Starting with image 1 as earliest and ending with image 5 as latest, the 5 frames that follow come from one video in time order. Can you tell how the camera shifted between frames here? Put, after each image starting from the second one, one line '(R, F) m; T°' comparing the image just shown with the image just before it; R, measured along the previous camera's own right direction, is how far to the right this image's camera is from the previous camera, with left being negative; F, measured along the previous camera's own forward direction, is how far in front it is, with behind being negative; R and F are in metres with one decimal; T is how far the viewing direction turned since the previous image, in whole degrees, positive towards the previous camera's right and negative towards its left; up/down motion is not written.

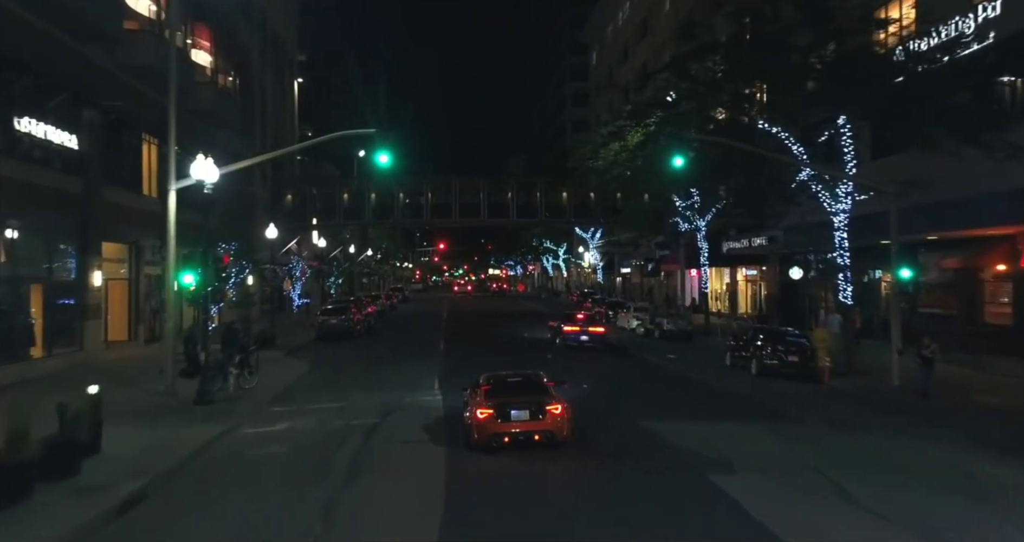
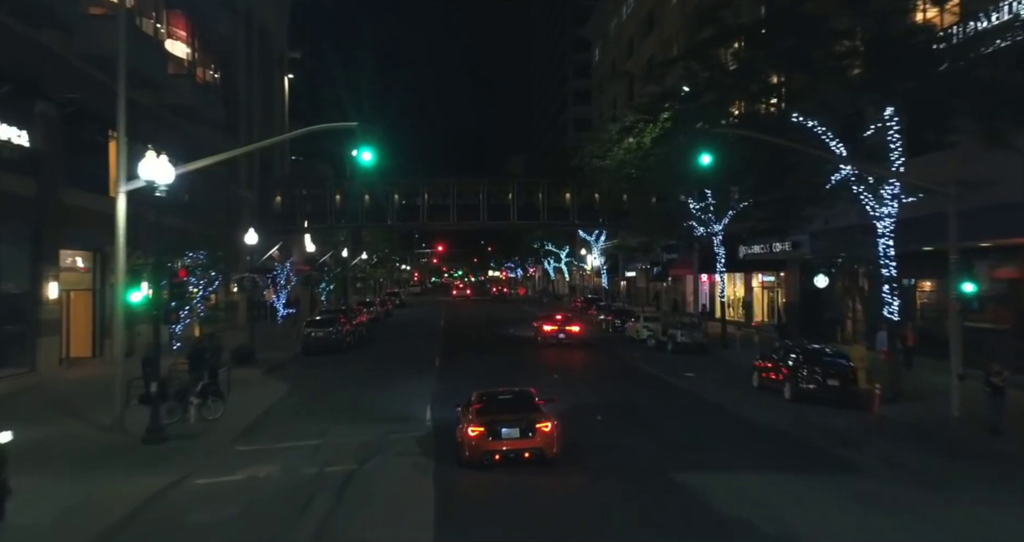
(-0.1, +2.4) m; 0°
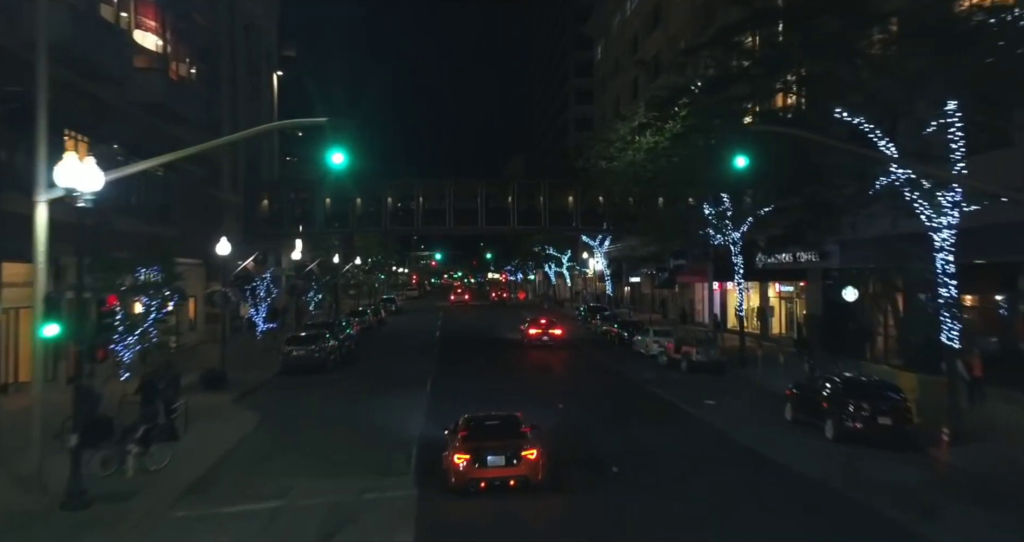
(0.0, +2.5) m; 0°
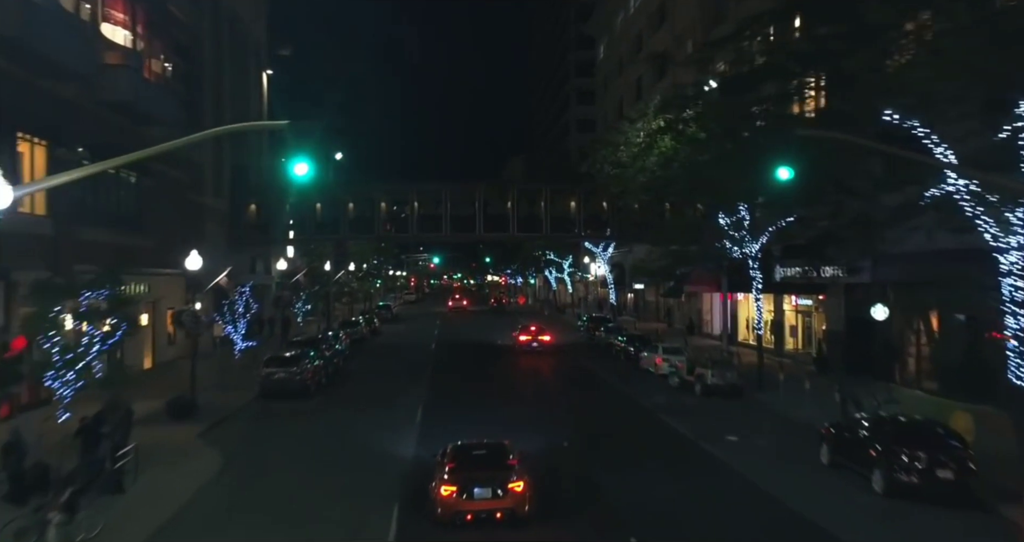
(0.0, +2.2) m; 0°
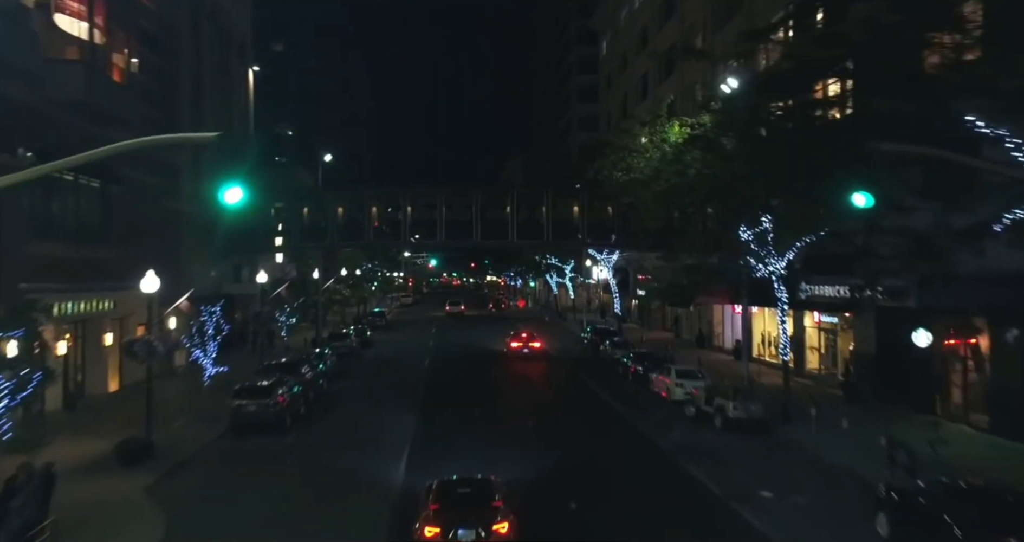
(0.0, +2.6) m; 0°
